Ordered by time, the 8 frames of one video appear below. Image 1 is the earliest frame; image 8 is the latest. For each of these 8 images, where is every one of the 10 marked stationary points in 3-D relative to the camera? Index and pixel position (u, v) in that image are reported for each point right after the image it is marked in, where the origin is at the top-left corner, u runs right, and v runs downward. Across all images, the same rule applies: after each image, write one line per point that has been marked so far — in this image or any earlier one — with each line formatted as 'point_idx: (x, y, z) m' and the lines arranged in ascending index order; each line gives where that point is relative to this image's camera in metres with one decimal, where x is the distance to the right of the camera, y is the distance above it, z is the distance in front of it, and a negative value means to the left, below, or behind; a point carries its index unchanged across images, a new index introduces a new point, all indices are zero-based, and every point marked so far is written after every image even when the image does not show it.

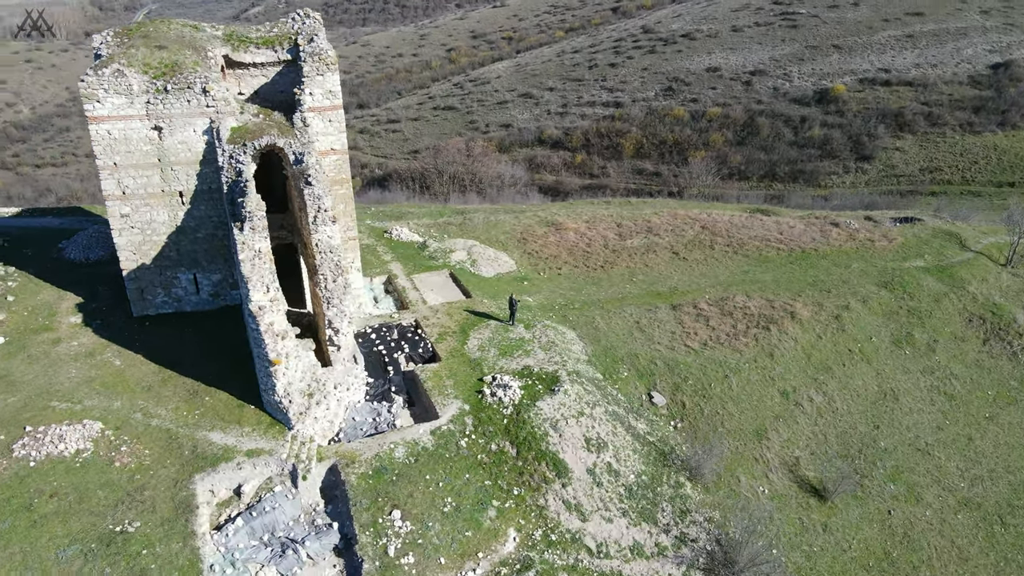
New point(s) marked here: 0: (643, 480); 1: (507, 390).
0: (+2.1, -3.1, +12.1) m
1: (-0.1, -1.7, +12.5) m
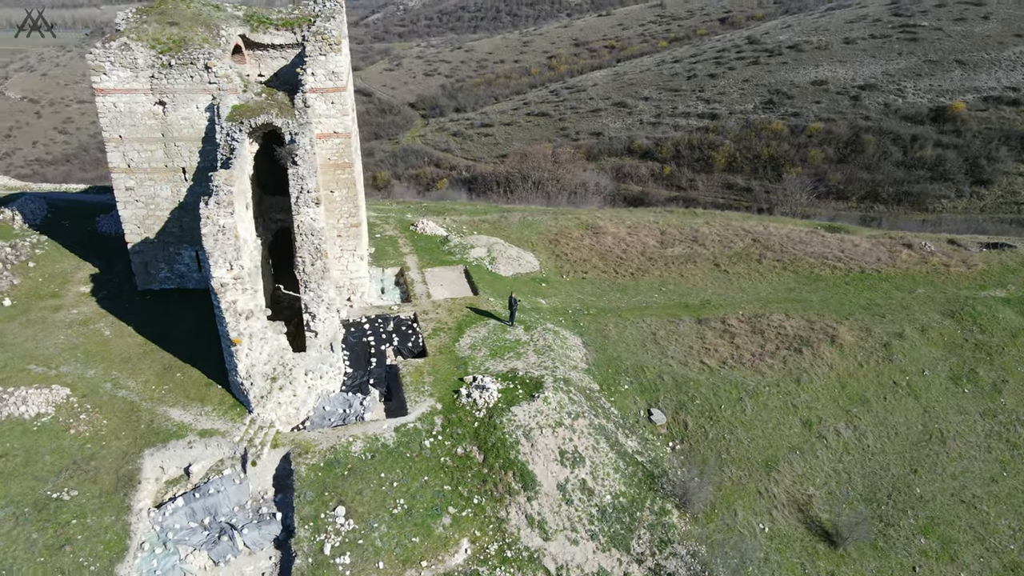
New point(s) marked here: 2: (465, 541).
0: (+1.6, -3.2, +11.1) m
1: (-0.5, -1.6, +11.8) m
2: (-0.6, -3.5, +10.3) m
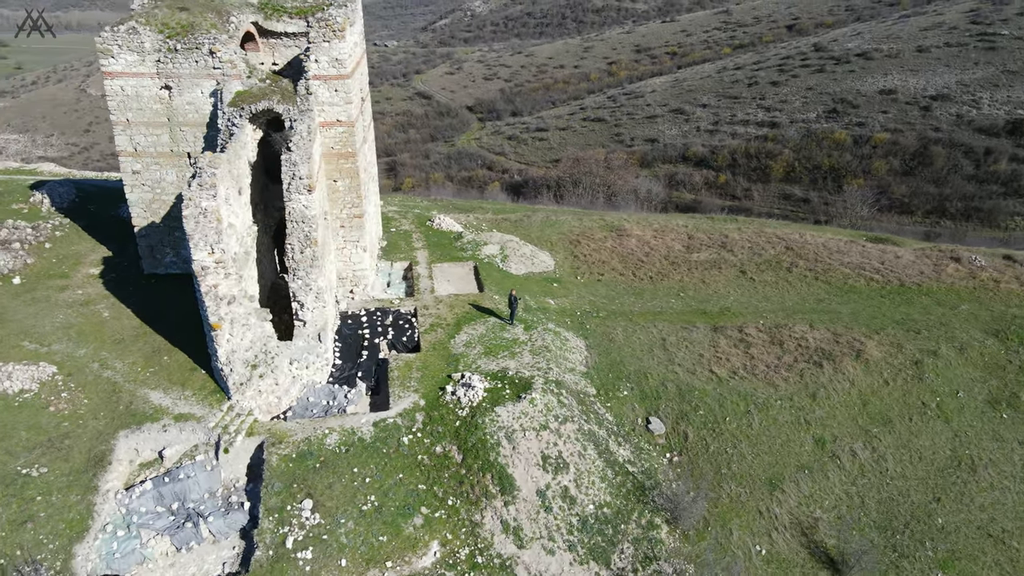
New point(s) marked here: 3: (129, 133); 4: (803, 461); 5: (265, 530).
0: (+1.3, -3.2, +10.5) m
1: (-0.7, -1.5, +11.3) m
2: (-1.0, -3.4, +9.9) m
3: (-6.6, +2.7, +13.0) m
4: (+4.7, -2.8, +12.0) m
5: (-3.1, -3.1, +9.5) m
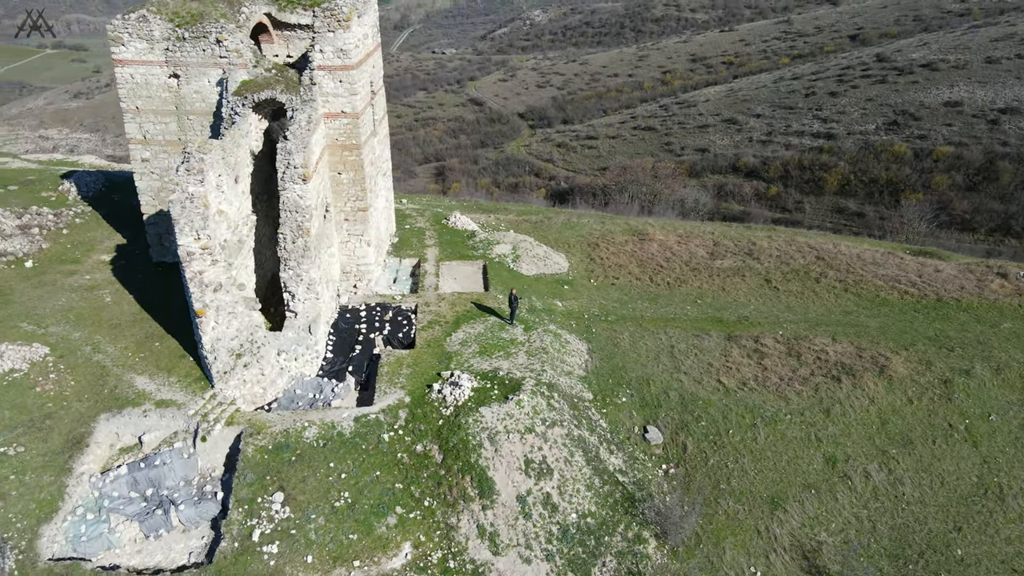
0: (+1.0, -3.2, +10.0) m
1: (-0.8, -1.5, +11.0) m
2: (-1.3, -3.3, +9.5) m
3: (-6.5, +2.9, +13.1) m
4: (+4.5, -2.9, +11.3) m
5: (-3.5, -2.9, +9.3) m
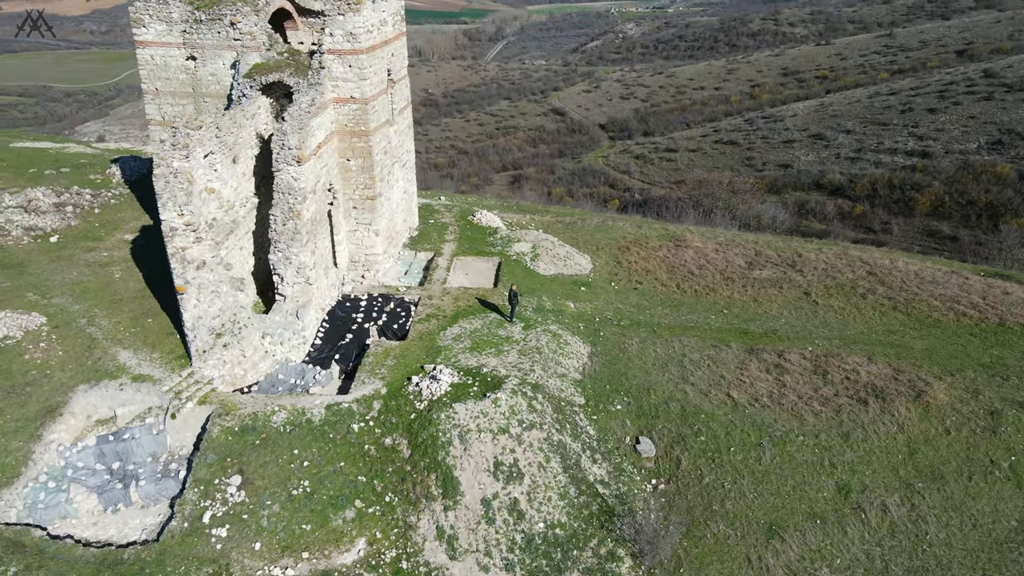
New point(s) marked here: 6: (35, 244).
0: (+0.5, -3.1, +9.3) m
1: (-1.1, -1.3, +10.5) m
2: (-1.8, -3.1, +9.1) m
3: (-6.3, +3.3, +13.3) m
4: (+4.2, -3.0, +10.2) m
5: (-4.0, -2.6, +9.2) m
6: (-8.9, +0.8, +14.0) m
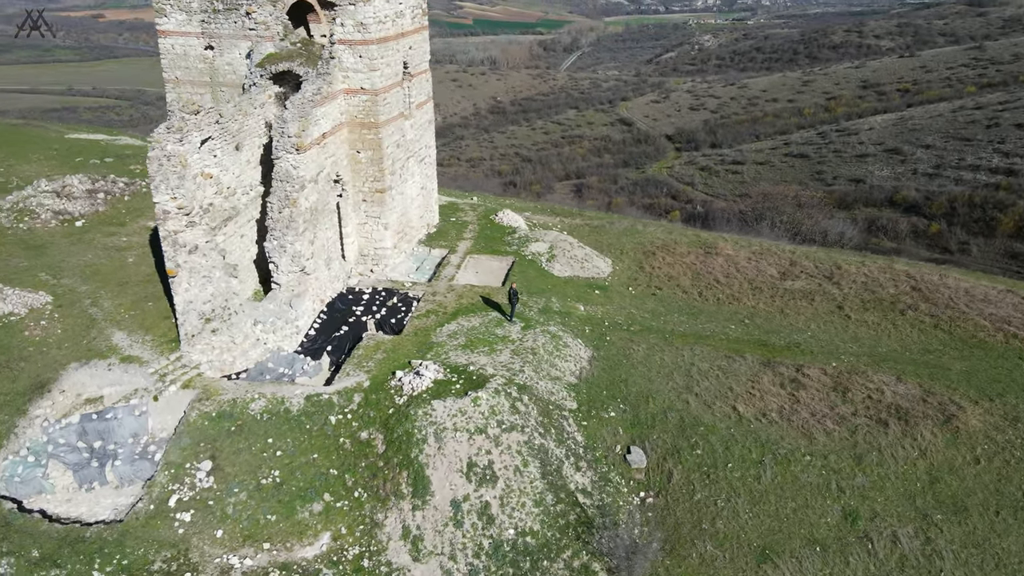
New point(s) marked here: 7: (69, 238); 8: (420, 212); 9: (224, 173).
0: (+0.2, -3.0, +8.9) m
1: (-1.3, -1.2, +10.2) m
2: (-2.2, -2.9, +8.9) m
3: (-6.0, +3.6, +13.5) m
4: (+3.9, -3.1, +9.4) m
5: (-4.3, -2.4, +9.1) m
6: (-8.7, +1.2, +14.4) m
7: (-8.2, +0.9, +13.9) m
8: (-1.9, +1.5, +15.2) m
9: (-4.3, +1.7, +11.2) m
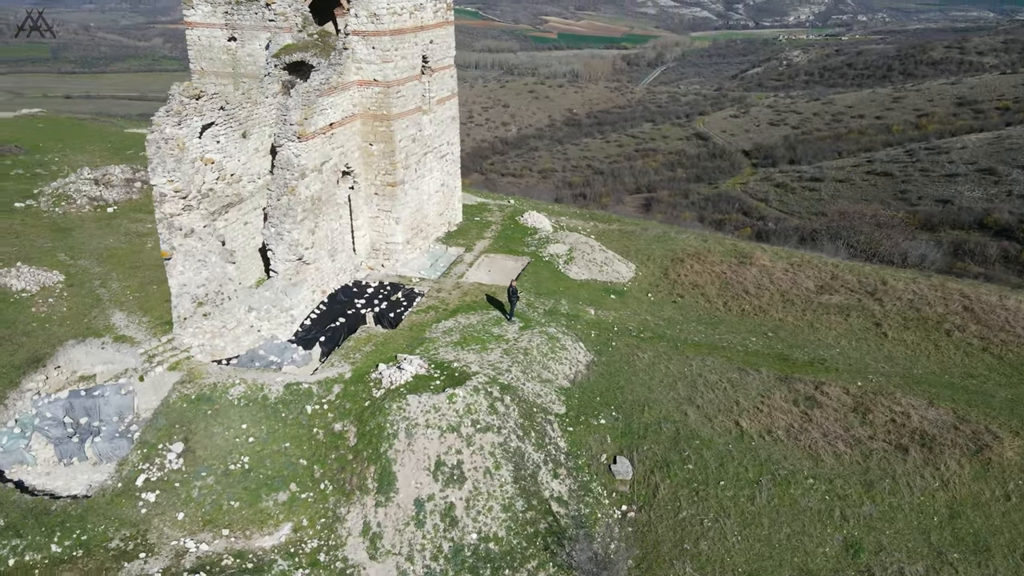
0: (-0.3, -2.9, +8.4) m
1: (-1.5, -1.1, +9.9) m
2: (-2.6, -2.7, +8.7) m
3: (-5.7, +3.8, +13.8) m
4: (+3.4, -3.2, +8.6) m
5: (-4.7, -2.1, +9.1) m
6: (-8.3, +1.5, +14.9) m
7: (-7.9, +1.2, +14.3) m
8: (-1.5, +1.6, +15.0) m
9: (-4.3, +1.9, +11.3) m
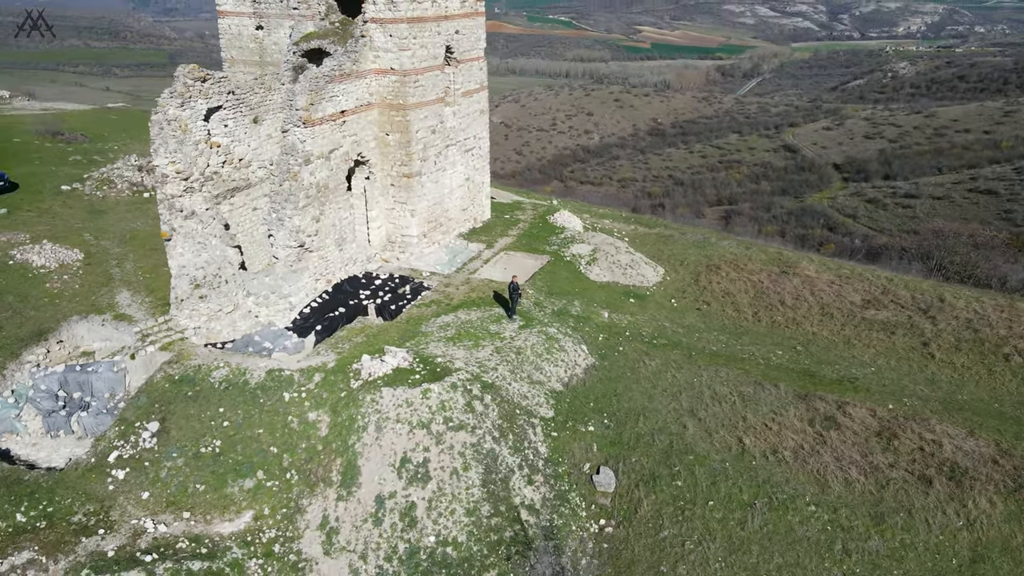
0: (-0.7, -2.8, +7.9) m
1: (-1.7, -1.0, +9.6) m
2: (-3.0, -2.5, +8.5) m
3: (-5.2, +4.1, +14.0) m
4: (+3.0, -3.2, +7.7) m
5: (-5.0, -1.8, +9.1) m
6: (-7.8, +1.8, +15.3) m
7: (-7.4, +1.6, +14.7) m
8: (-1.0, +1.6, +14.6) m
9: (-4.1, +2.2, +11.3) m
